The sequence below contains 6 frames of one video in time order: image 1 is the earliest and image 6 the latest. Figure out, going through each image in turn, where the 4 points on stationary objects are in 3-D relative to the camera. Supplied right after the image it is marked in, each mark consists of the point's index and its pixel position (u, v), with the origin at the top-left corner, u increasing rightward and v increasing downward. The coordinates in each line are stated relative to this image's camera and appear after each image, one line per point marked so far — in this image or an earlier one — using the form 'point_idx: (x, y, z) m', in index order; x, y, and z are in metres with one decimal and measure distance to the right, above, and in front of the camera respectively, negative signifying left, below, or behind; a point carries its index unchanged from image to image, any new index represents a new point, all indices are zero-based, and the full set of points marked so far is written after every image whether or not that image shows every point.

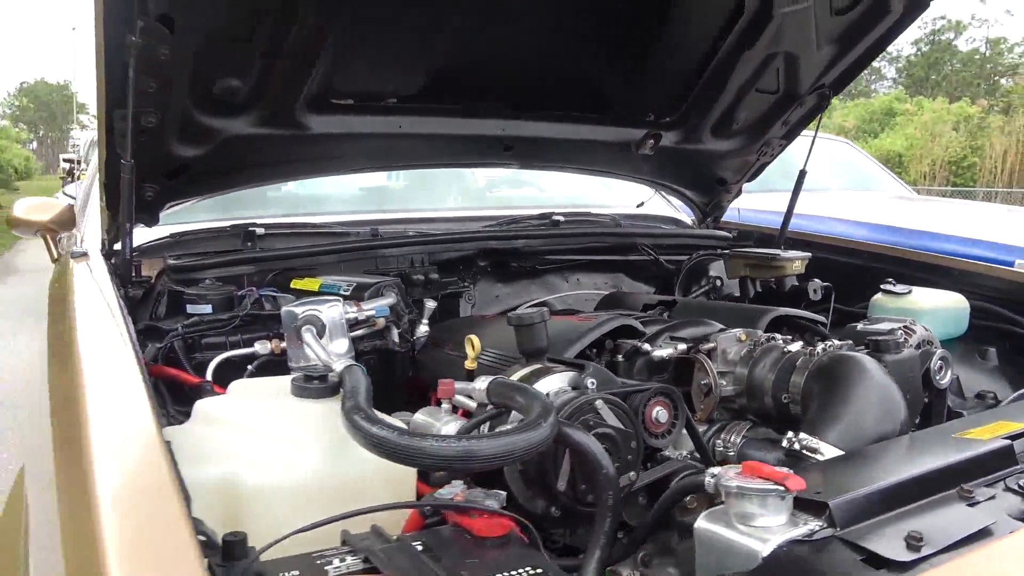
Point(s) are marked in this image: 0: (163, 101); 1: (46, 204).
0: (-0.6, +0.3, +1.3) m
1: (-1.2, +0.2, +1.9) m
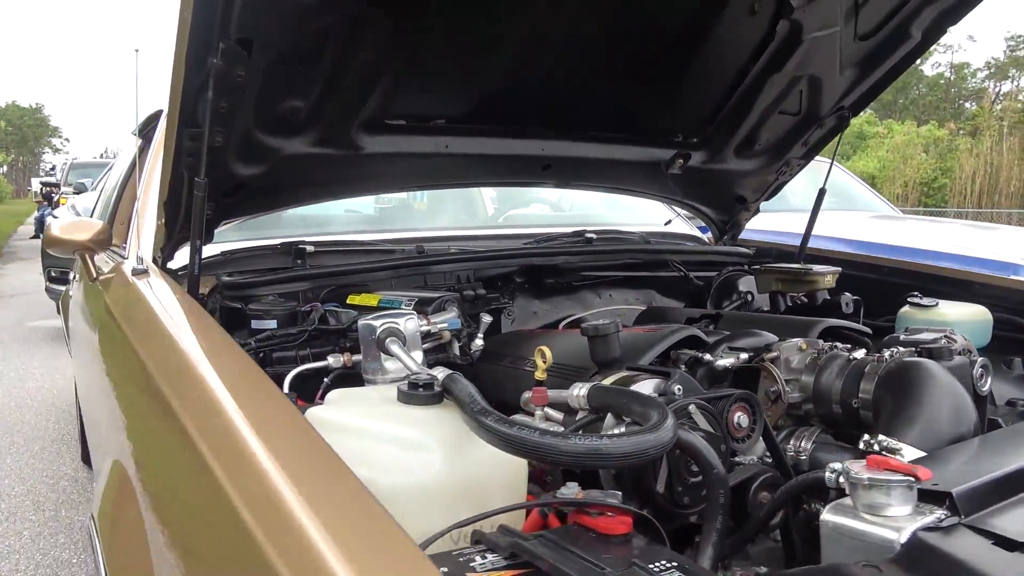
0: (-0.5, +0.3, +1.3) m
1: (-1.1, +0.2, +1.9) m
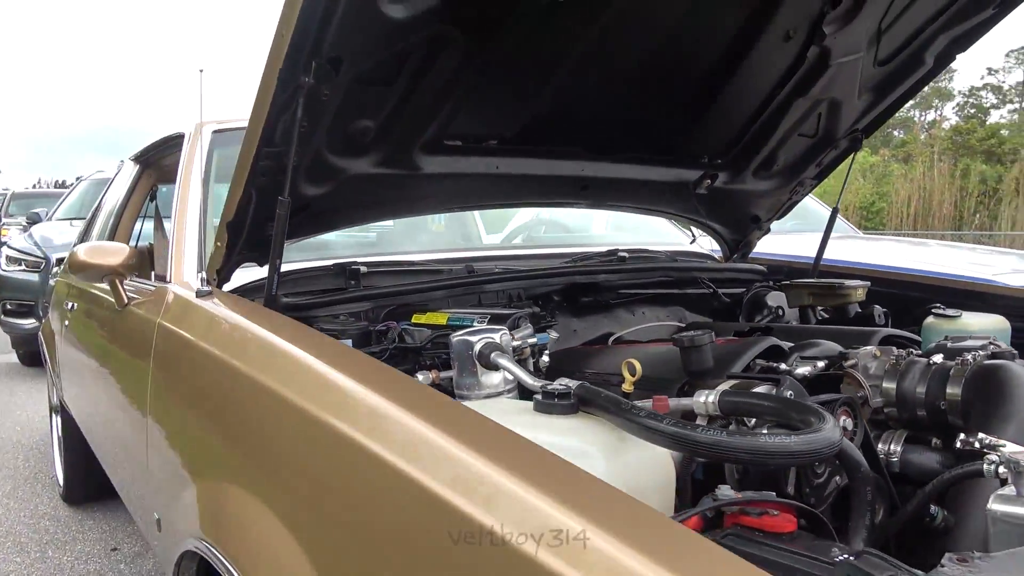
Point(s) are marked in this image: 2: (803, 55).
0: (-0.4, +0.3, +1.3) m
1: (-1.0, +0.1, +1.9) m
2: (+0.7, +0.6, +1.8) m
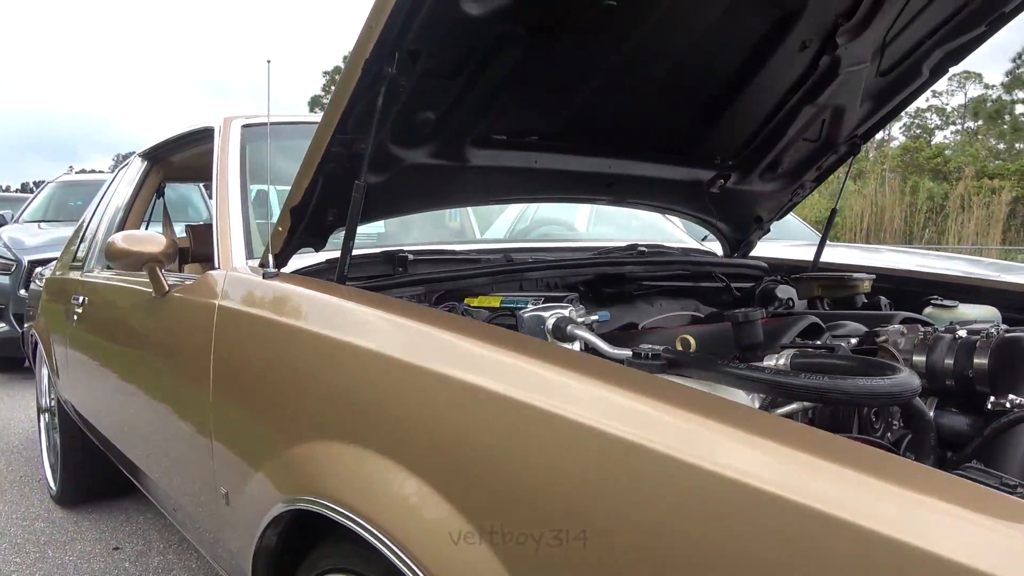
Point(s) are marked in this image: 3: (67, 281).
0: (-0.2, +0.3, +1.4) m
1: (-0.9, +0.1, +1.9) m
2: (+0.8, +0.6, +1.9) m
3: (-1.7, 0.0, +2.9) m
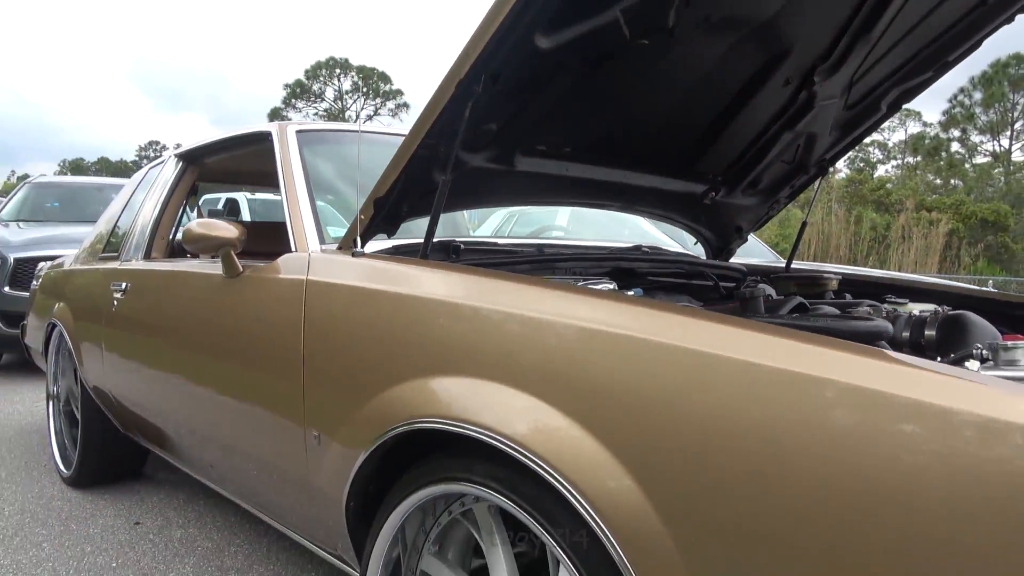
0: (-0.1, +0.3, +1.7) m
1: (-0.8, +0.2, +2.2) m
2: (+0.9, +0.6, +2.3) m
3: (-1.7, 0.0, +3.1) m
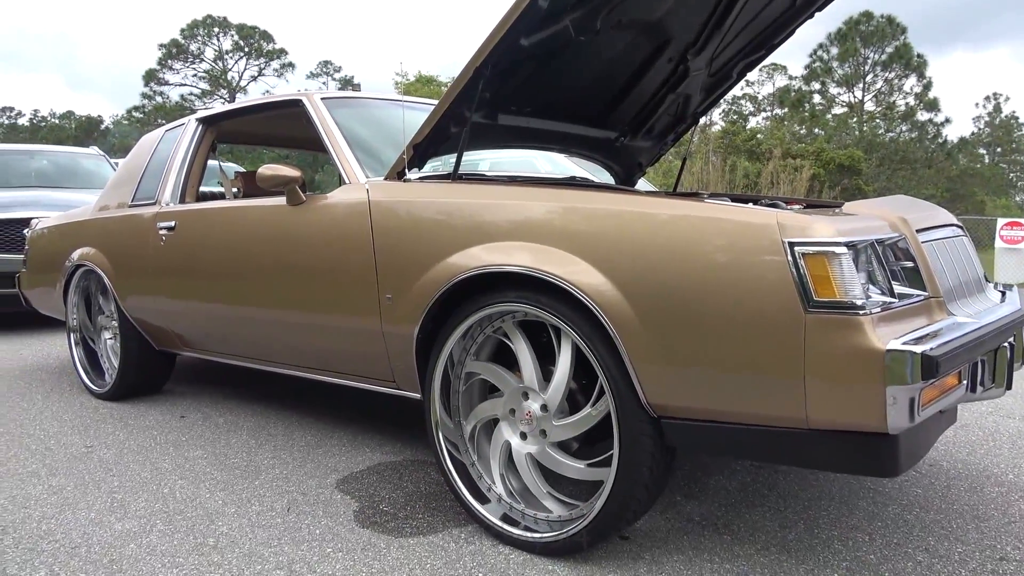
0: (-0.2, +0.7, +2.6) m
1: (-0.9, +0.5, +3.0) m
2: (+0.7, +1.0, +3.3) m
3: (-1.9, +0.3, +3.9) m
